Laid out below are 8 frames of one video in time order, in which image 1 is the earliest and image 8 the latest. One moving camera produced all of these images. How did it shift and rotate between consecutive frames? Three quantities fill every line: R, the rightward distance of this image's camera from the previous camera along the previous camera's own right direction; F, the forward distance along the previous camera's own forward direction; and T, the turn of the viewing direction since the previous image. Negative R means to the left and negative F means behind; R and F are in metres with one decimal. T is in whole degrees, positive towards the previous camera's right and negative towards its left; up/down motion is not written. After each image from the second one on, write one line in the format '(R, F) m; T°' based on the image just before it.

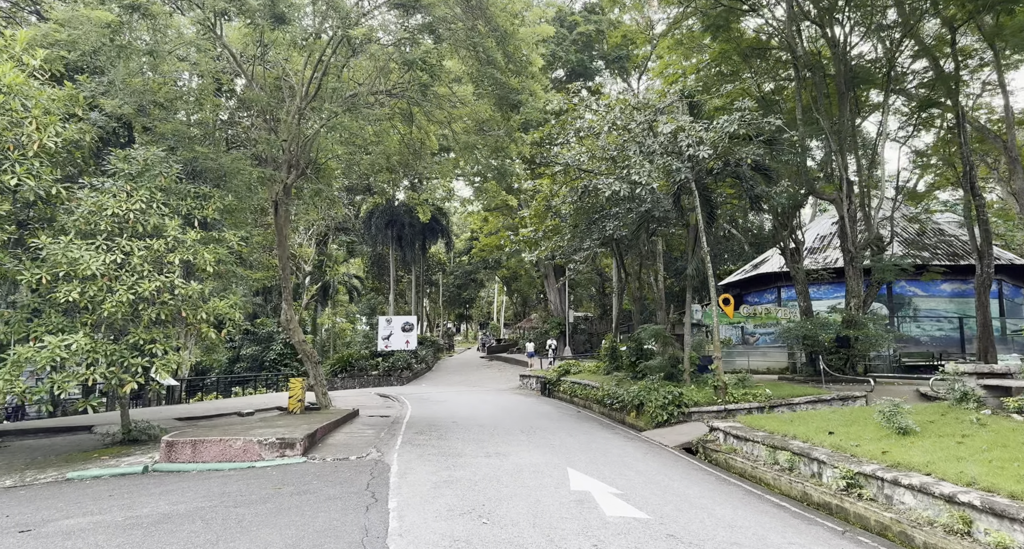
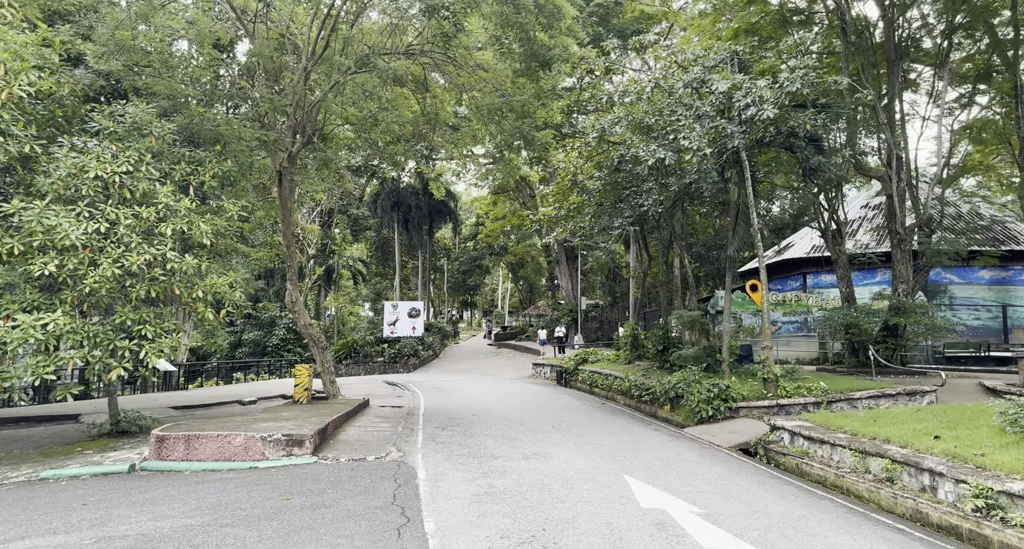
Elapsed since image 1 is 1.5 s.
(-0.5, +1.3) m; 0°
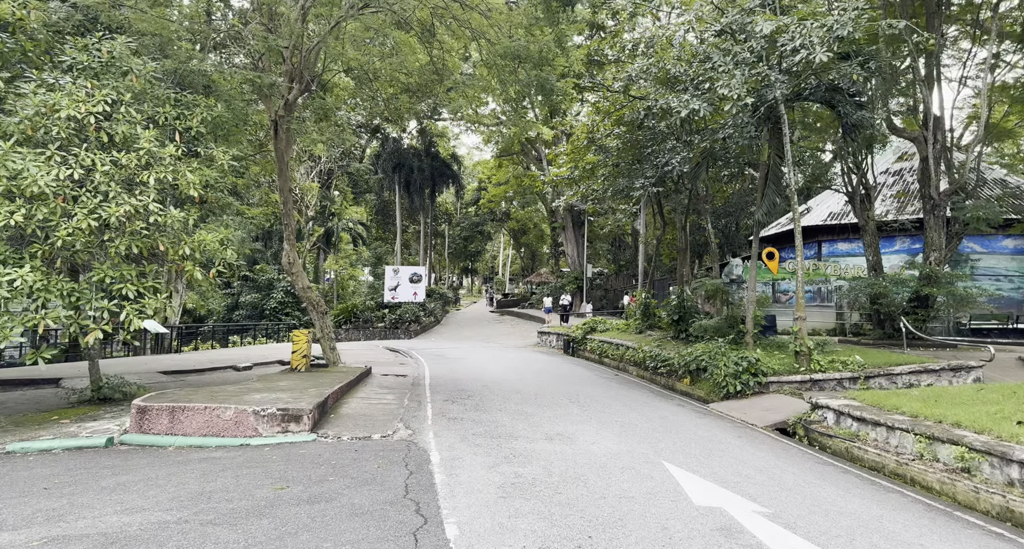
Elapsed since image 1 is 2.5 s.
(-0.3, +0.9) m; 0°
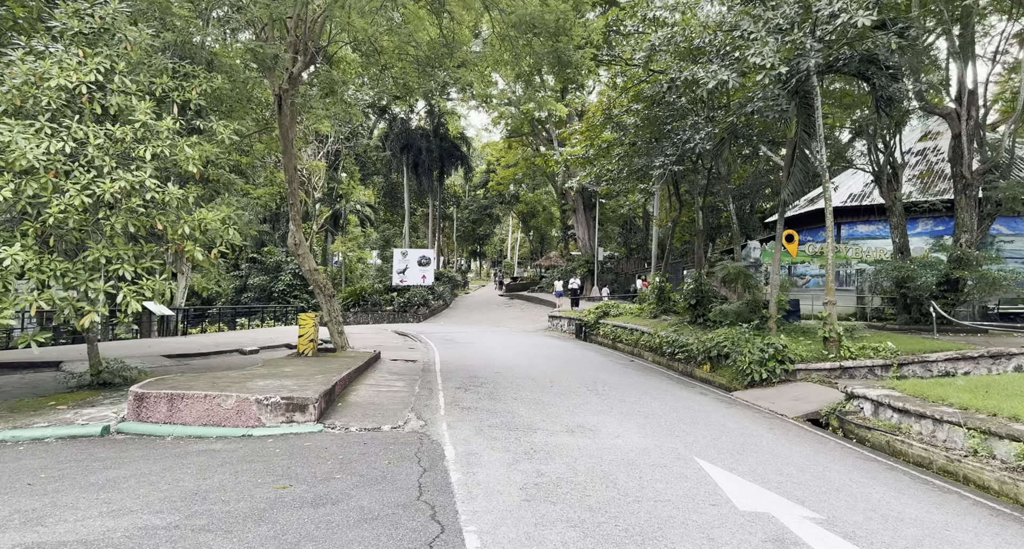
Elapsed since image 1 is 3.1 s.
(-0.1, +0.5) m; -1°
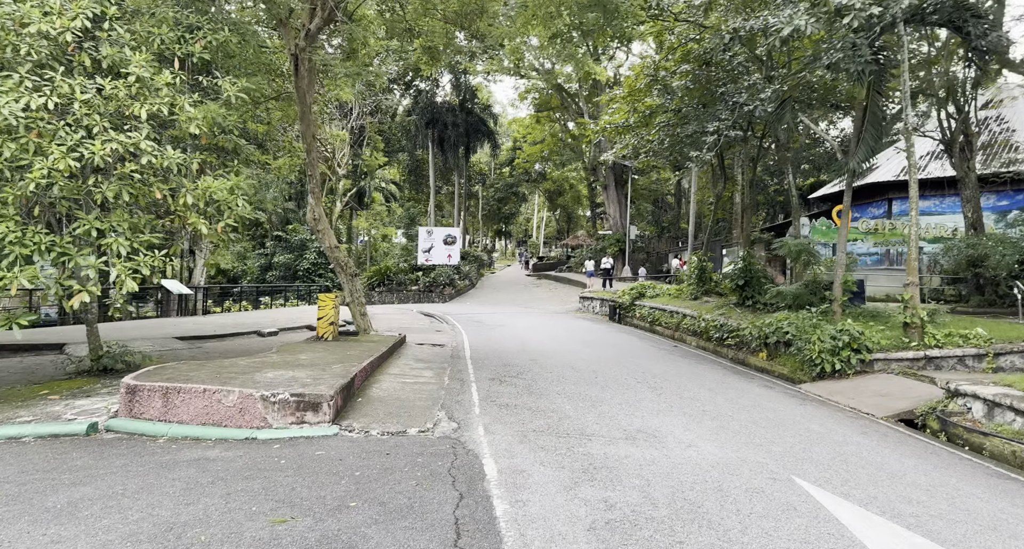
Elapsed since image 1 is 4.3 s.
(-0.2, +1.1) m; -2°
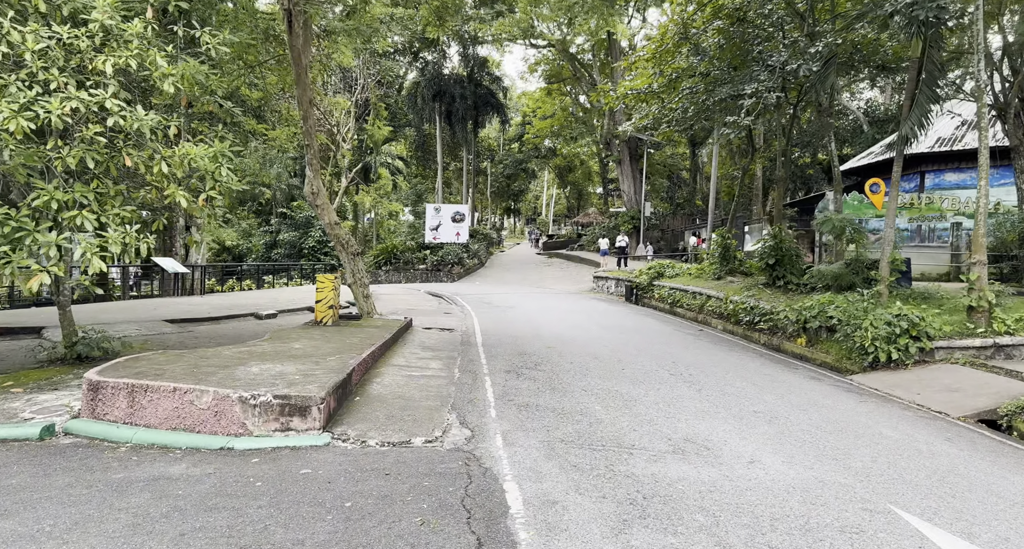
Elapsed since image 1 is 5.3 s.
(-0.1, +0.9) m; -1°
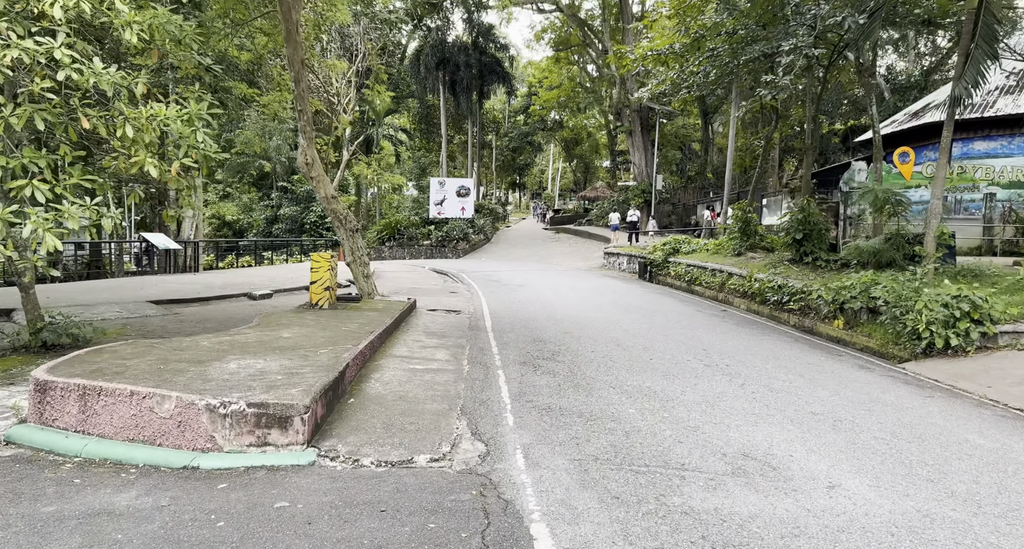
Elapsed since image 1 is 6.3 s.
(-0.1, +0.9) m; 0°
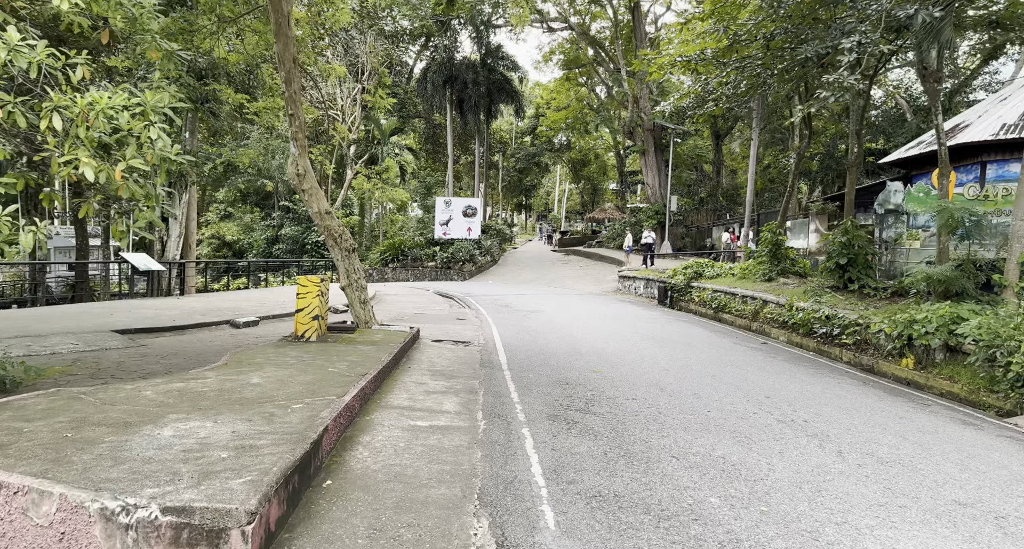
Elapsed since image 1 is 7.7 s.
(-0.2, +1.3) m; 0°
